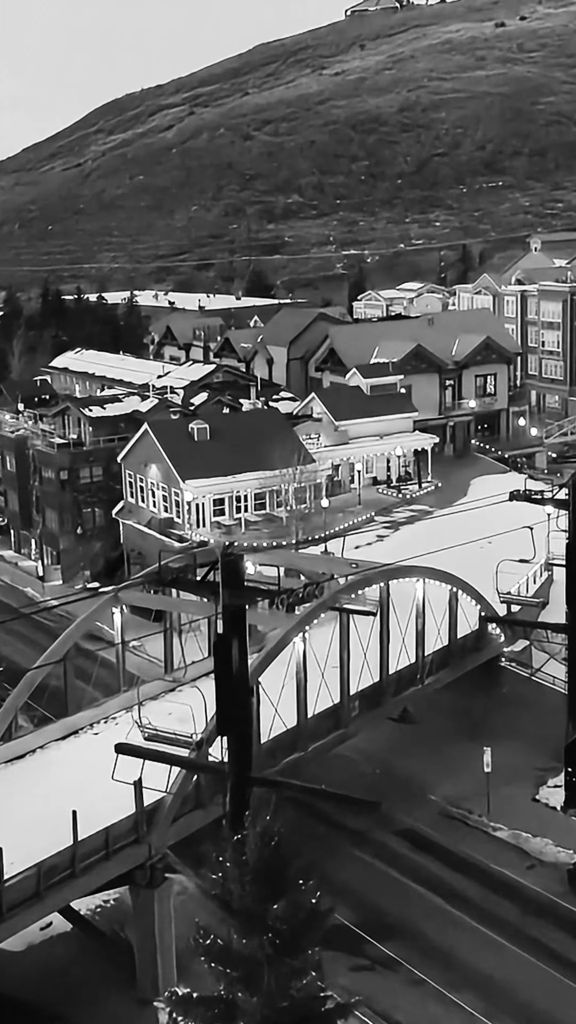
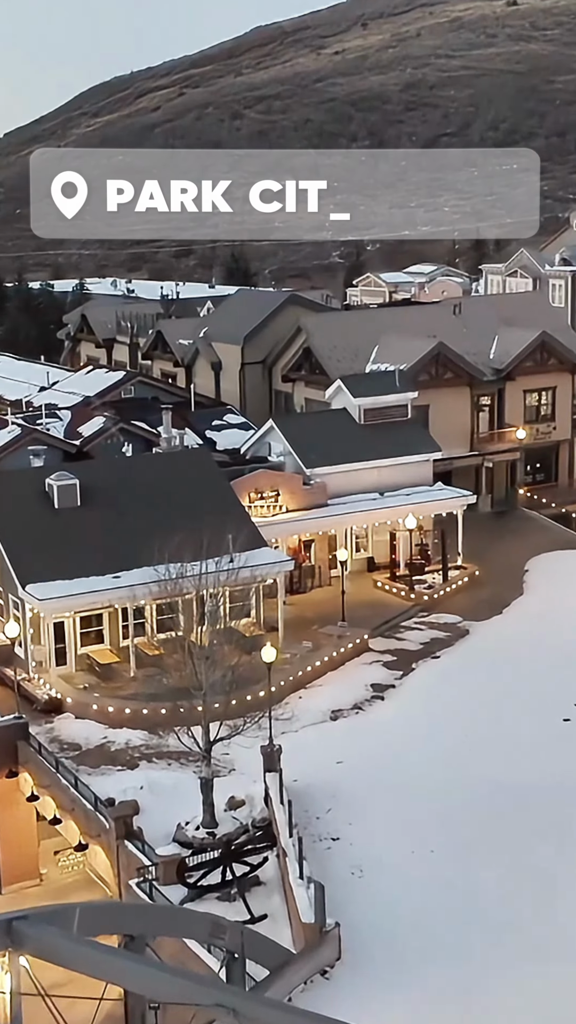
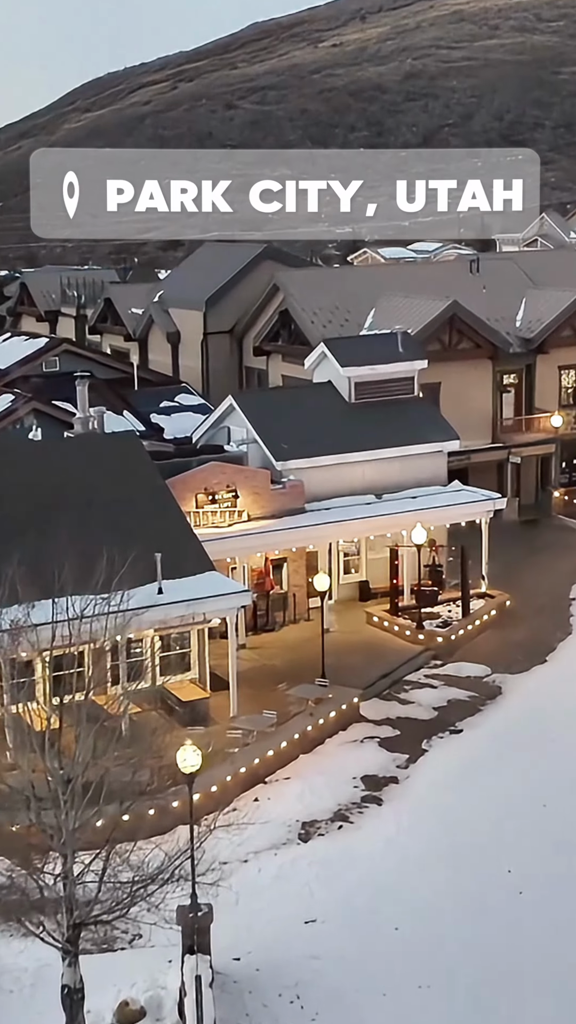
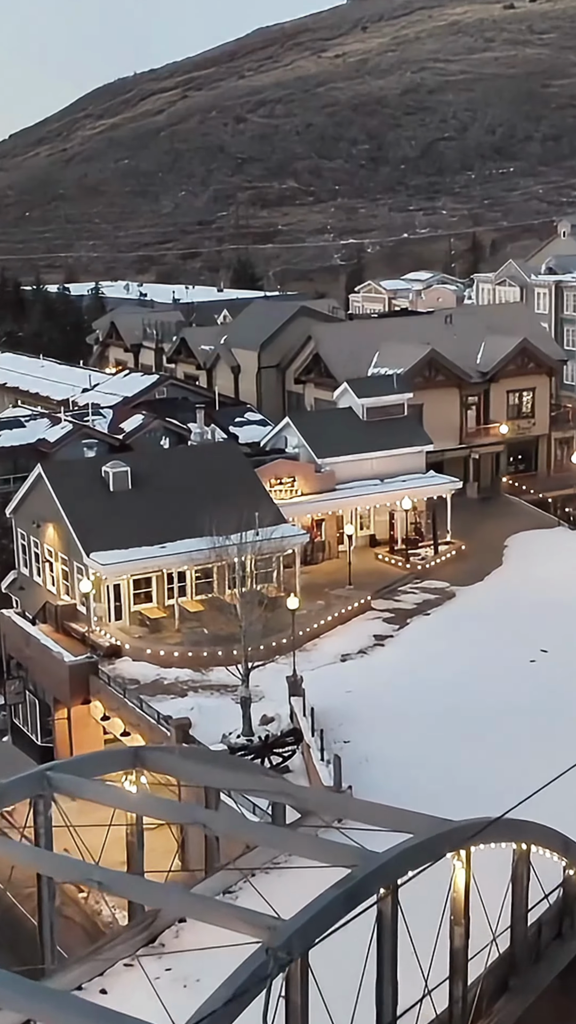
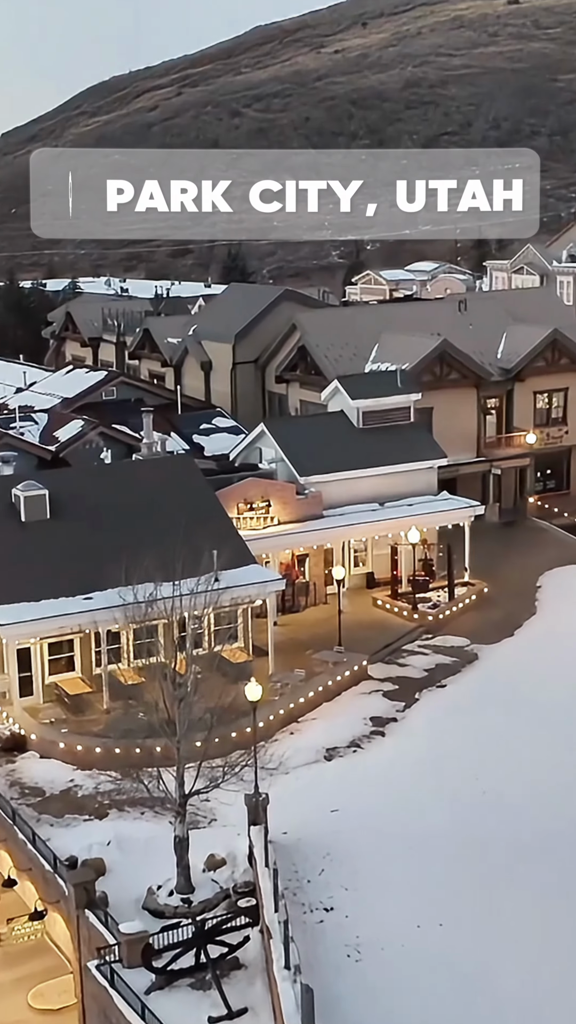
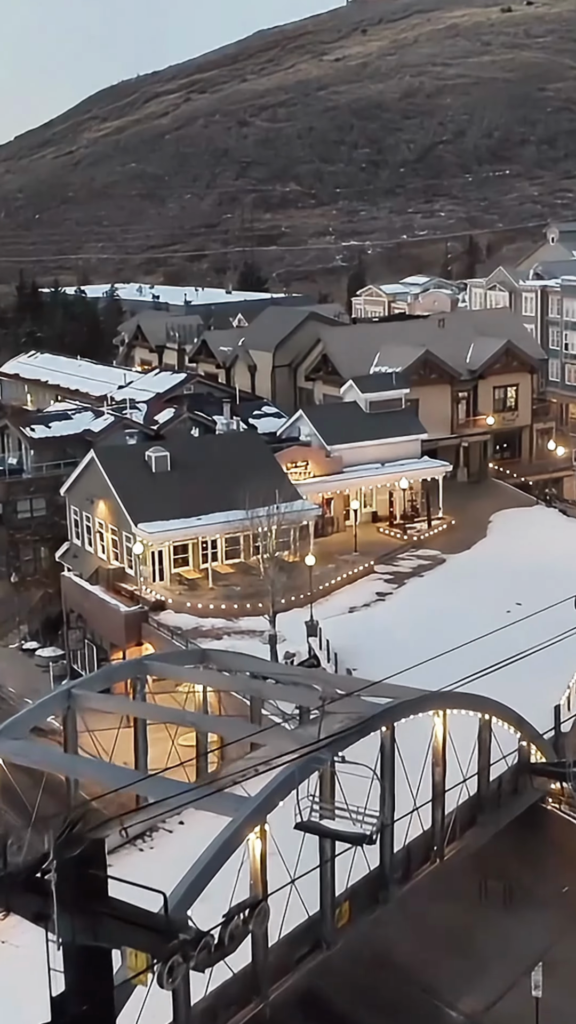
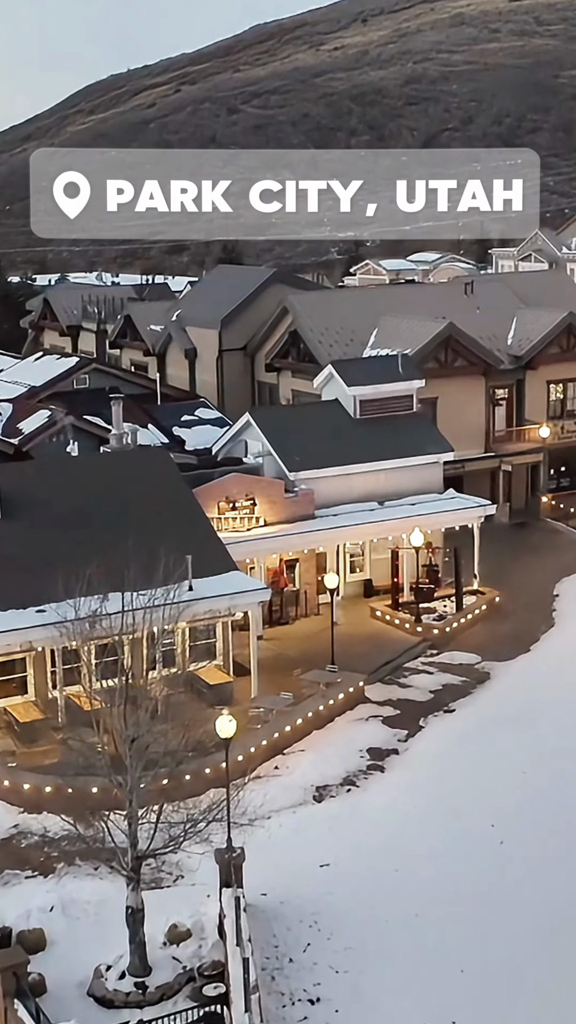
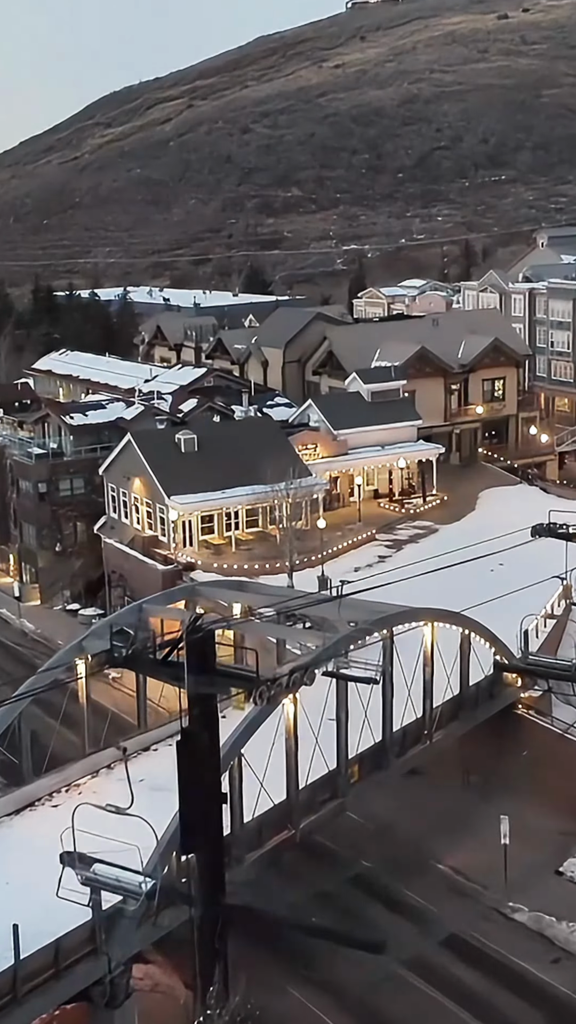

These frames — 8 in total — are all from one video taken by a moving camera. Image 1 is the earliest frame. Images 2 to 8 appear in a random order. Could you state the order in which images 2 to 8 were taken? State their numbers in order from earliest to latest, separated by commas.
8, 6, 4, 2, 5, 7, 3
